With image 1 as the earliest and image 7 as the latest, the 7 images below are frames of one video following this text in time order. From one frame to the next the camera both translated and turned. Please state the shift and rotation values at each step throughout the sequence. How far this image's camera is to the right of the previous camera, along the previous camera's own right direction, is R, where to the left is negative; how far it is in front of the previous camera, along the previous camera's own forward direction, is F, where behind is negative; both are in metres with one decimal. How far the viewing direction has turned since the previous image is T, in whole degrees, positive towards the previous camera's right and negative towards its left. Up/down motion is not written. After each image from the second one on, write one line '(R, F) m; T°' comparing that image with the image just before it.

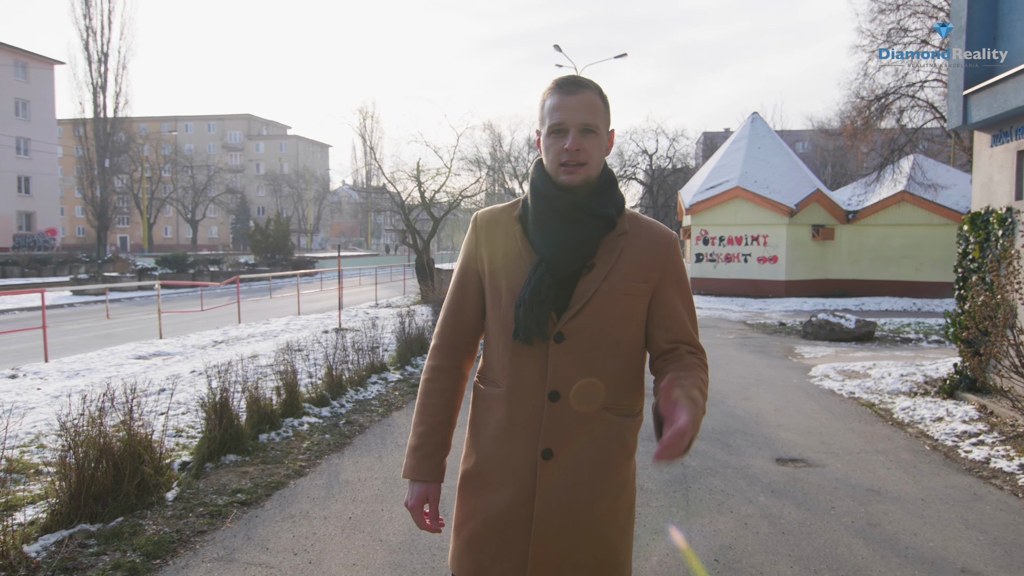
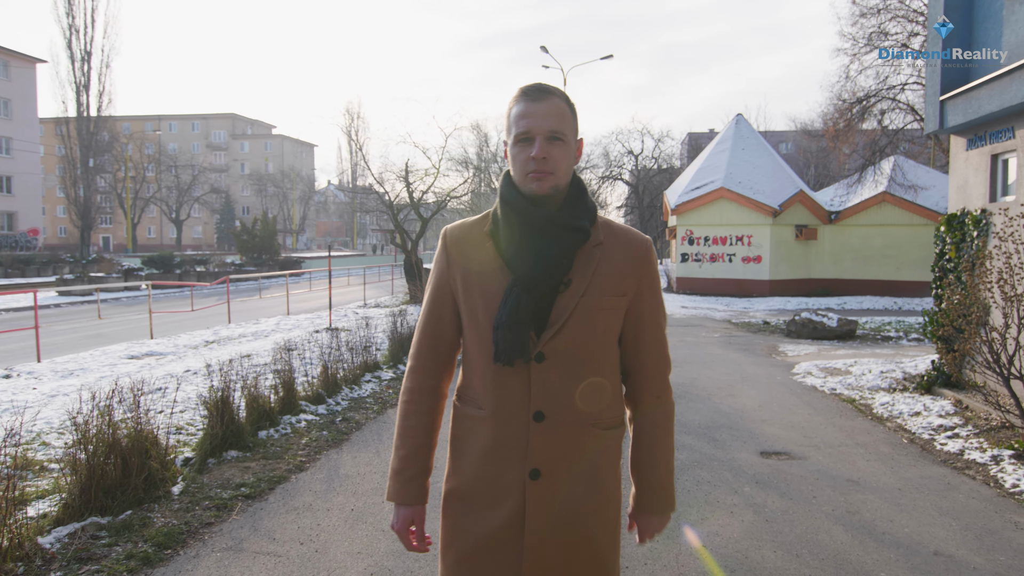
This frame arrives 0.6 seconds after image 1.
(-0.1, -0.2) m; +1°
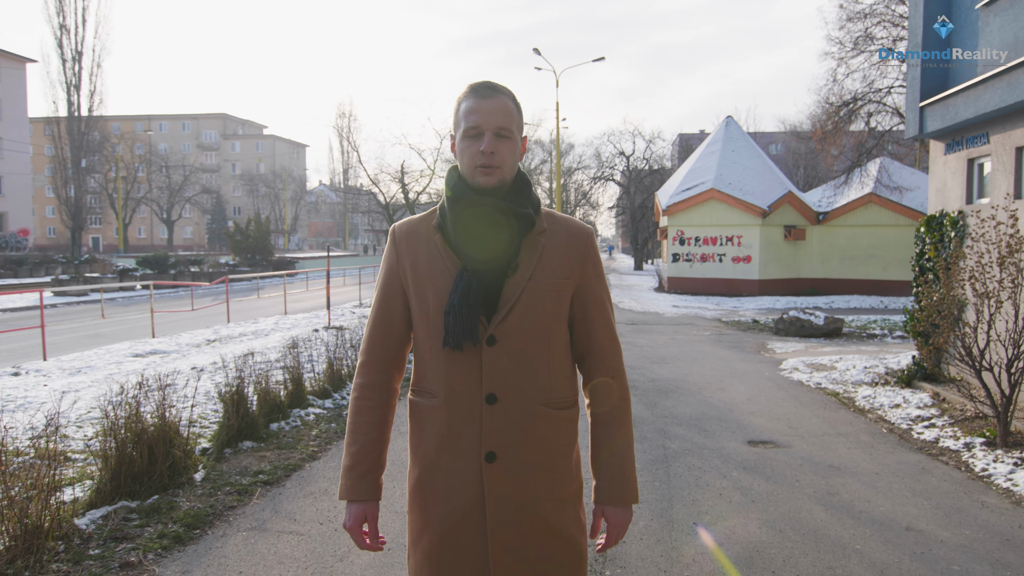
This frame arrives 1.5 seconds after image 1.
(-0.1, -0.3) m; +1°
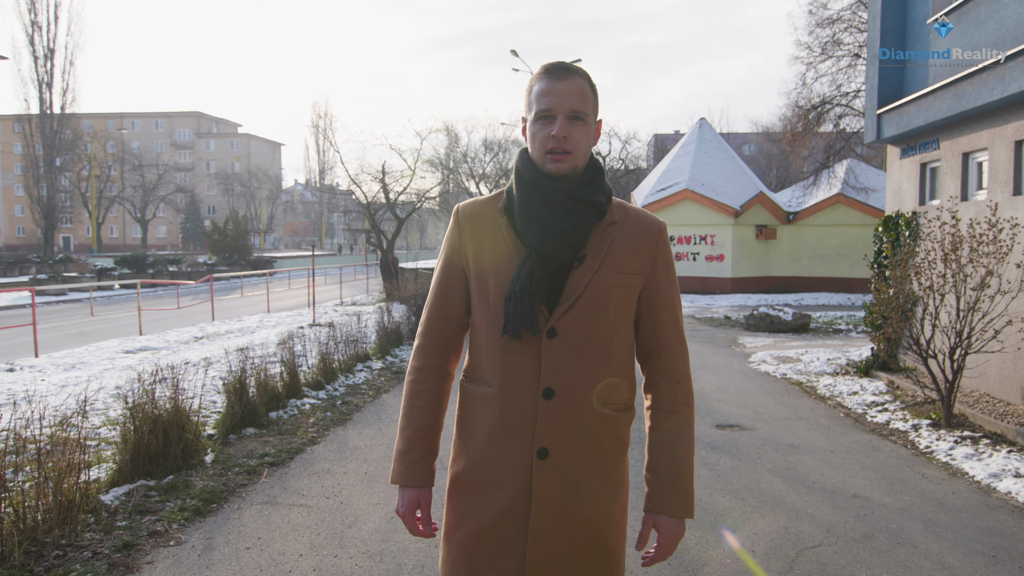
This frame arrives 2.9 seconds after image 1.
(-0.1, -0.4) m; +2°
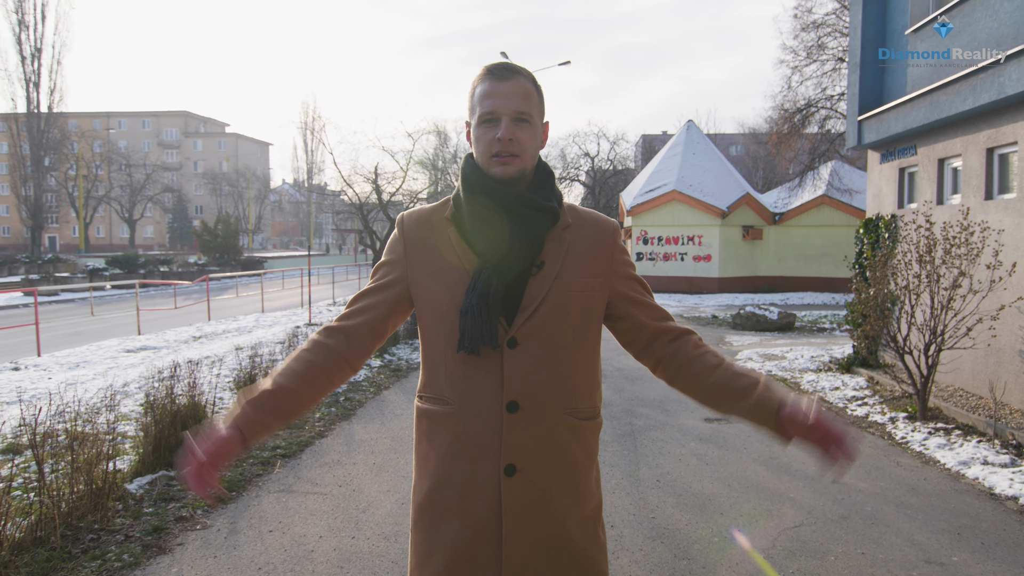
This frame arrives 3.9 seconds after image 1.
(-0.1, -0.3) m; +1°
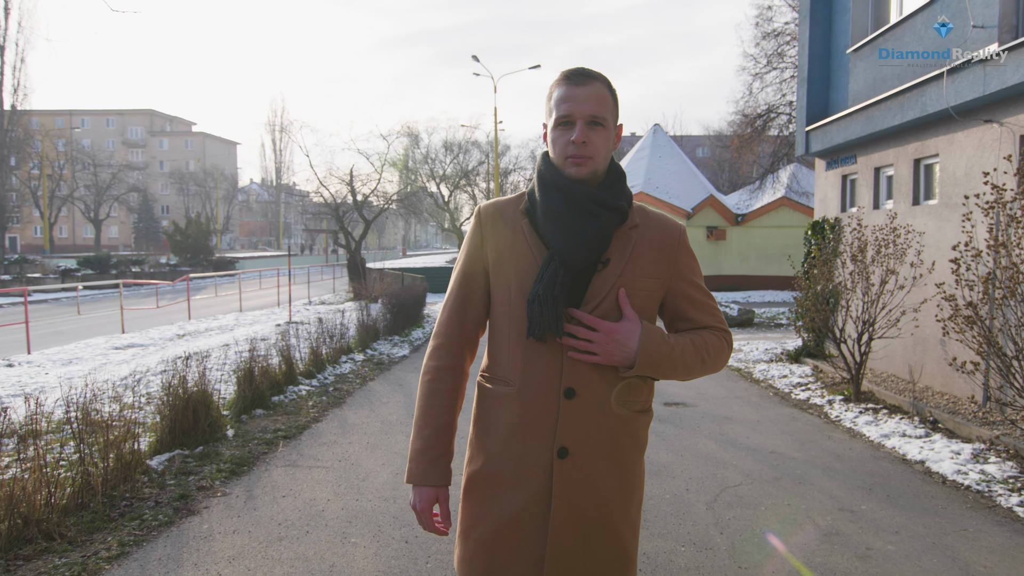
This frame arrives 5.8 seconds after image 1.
(-0.1, -0.6) m; +3°
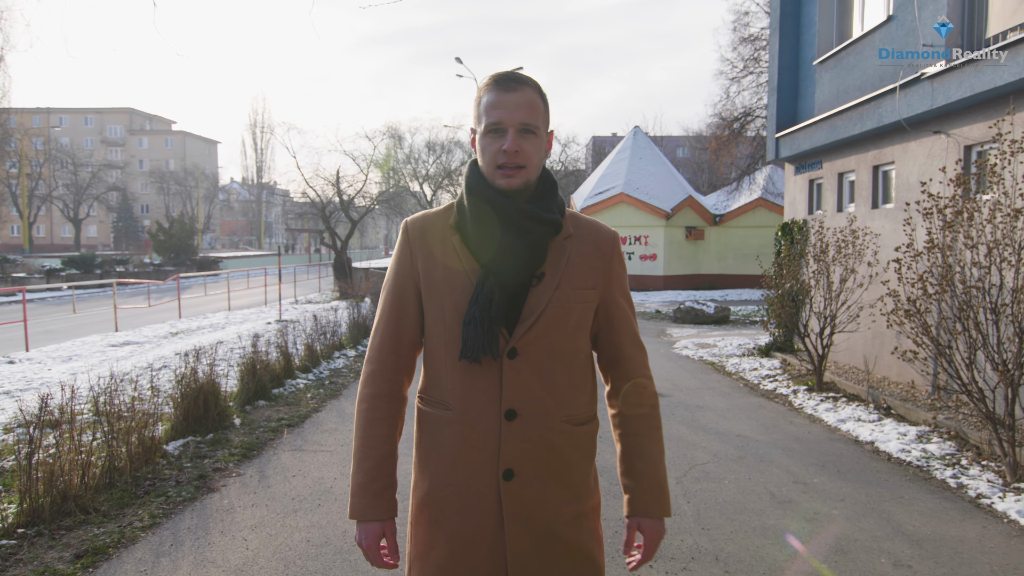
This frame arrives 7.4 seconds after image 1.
(-0.1, -0.5) m; +2°
